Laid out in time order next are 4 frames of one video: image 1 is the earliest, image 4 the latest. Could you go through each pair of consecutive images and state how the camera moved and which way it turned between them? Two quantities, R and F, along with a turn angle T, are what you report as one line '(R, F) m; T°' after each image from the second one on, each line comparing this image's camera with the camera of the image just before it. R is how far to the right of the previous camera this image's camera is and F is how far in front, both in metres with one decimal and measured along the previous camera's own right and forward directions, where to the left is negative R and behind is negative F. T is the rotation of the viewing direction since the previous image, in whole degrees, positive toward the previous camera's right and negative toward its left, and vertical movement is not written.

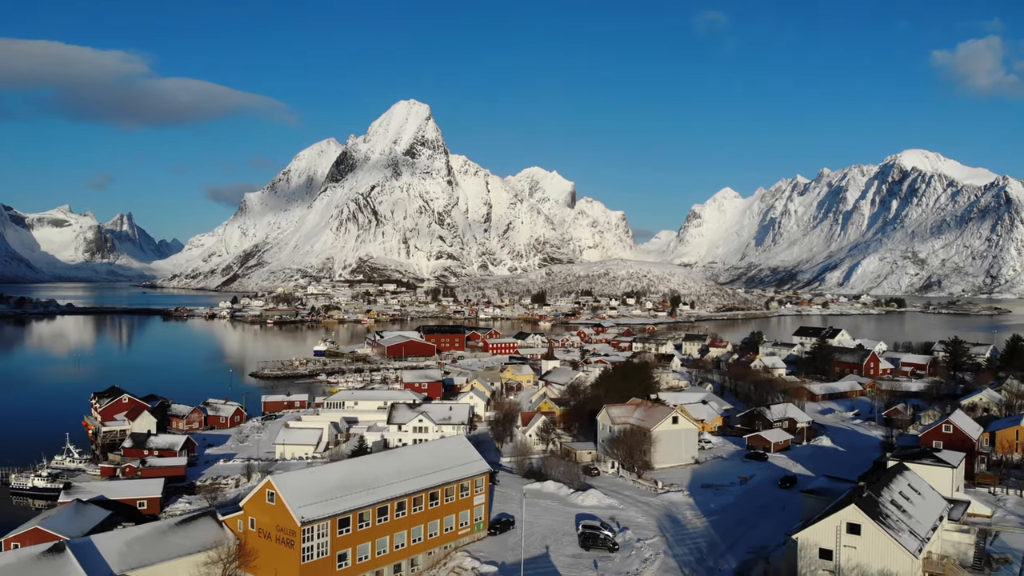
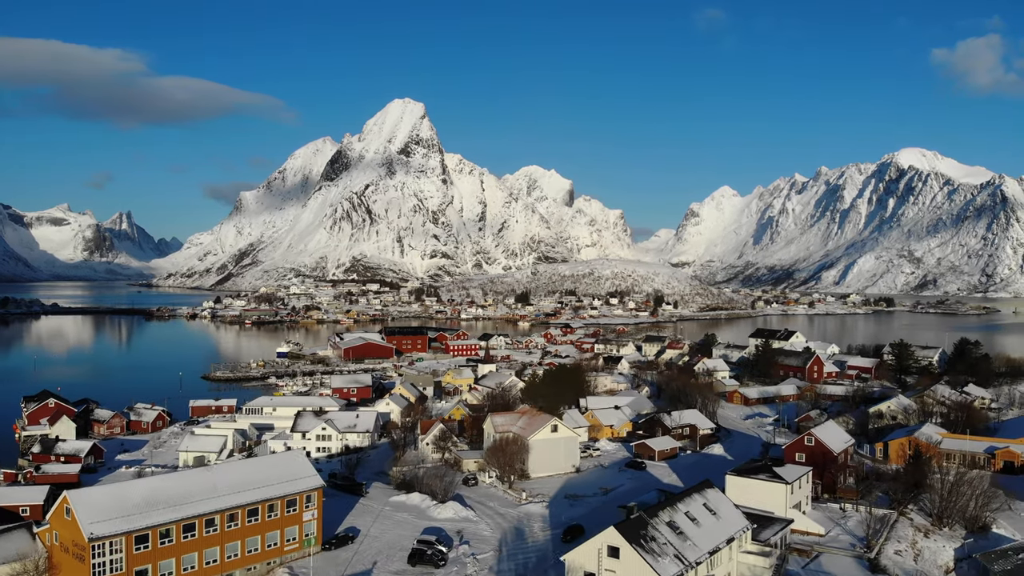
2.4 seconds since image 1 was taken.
(+1.6, +0.1) m; 0°
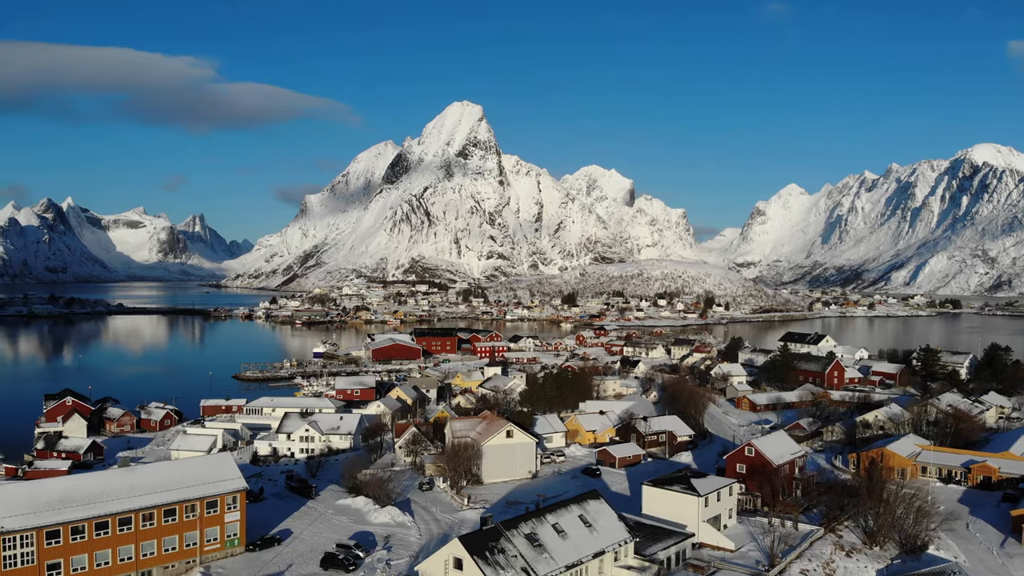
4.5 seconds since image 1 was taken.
(+1.4, +0.1) m; -5°
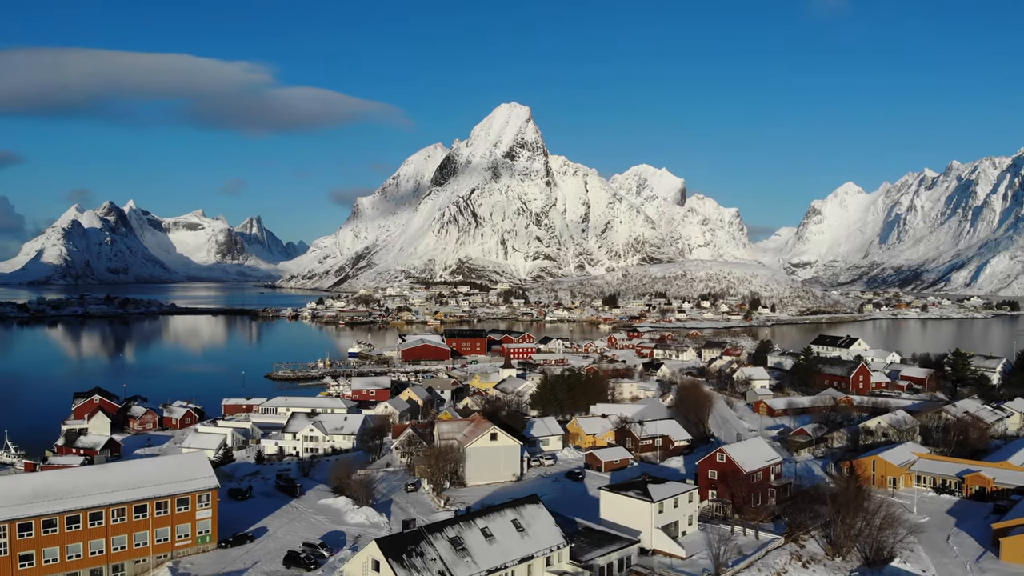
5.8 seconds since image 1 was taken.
(+0.9, 0.0) m; -4°
